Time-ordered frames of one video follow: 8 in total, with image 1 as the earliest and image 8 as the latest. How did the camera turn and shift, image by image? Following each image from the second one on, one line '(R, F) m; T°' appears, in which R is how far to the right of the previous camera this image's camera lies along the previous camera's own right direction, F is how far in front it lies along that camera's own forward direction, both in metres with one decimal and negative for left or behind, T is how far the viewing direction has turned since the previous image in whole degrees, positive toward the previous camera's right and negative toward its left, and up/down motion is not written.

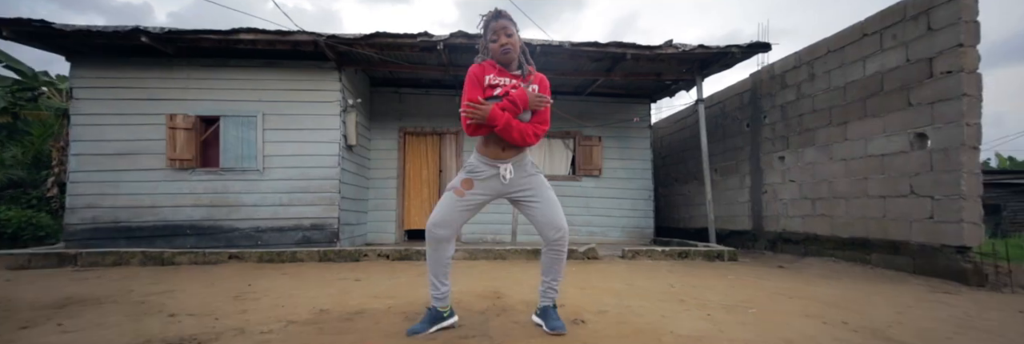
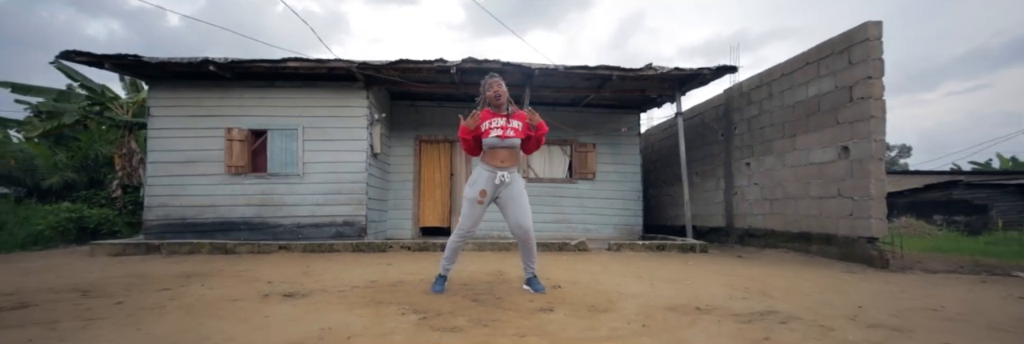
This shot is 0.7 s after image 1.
(+0.1, -0.9) m; -1°
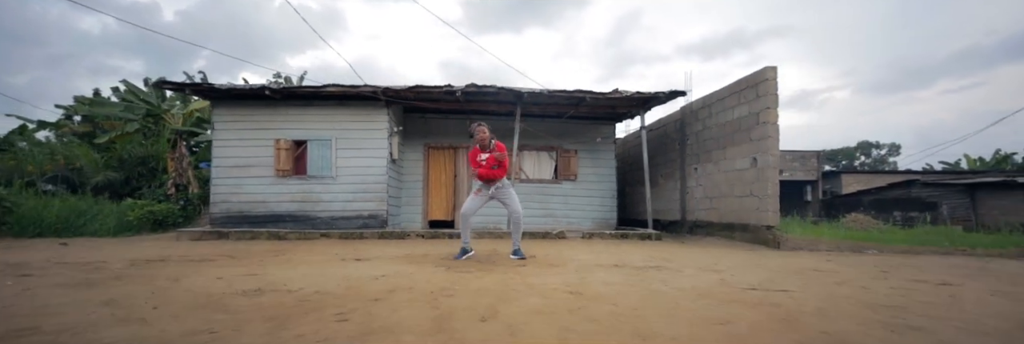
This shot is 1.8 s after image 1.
(+0.1, -1.6) m; 0°
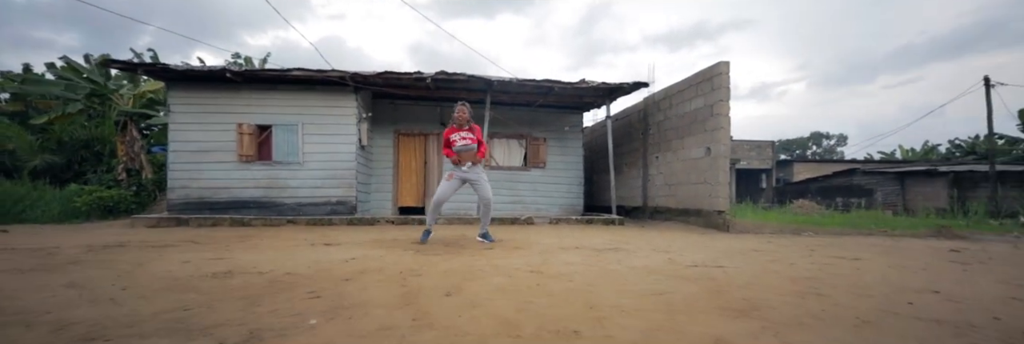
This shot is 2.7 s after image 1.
(0.0, -0.2) m; +4°
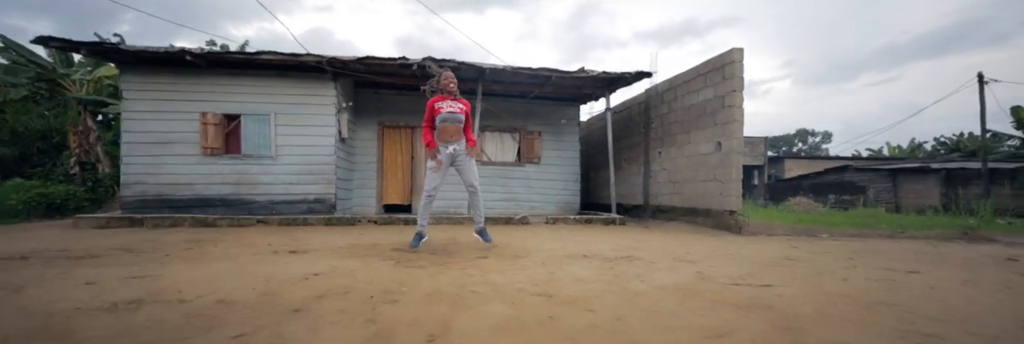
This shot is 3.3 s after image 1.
(-0.1, +0.6) m; +2°
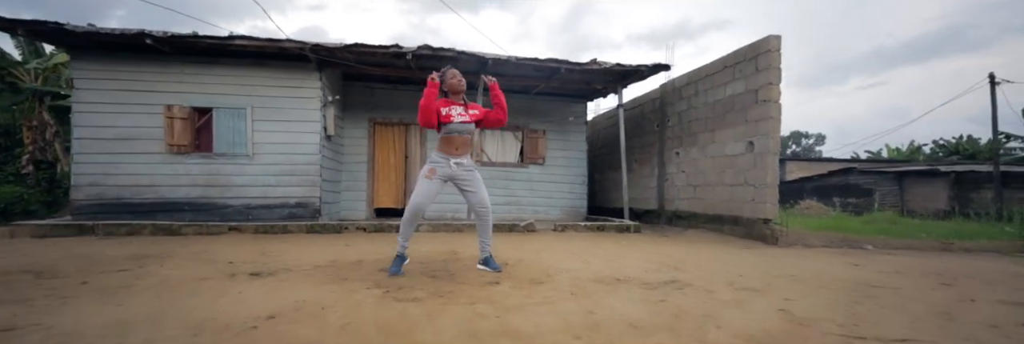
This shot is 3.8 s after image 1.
(-0.2, +0.7) m; +1°
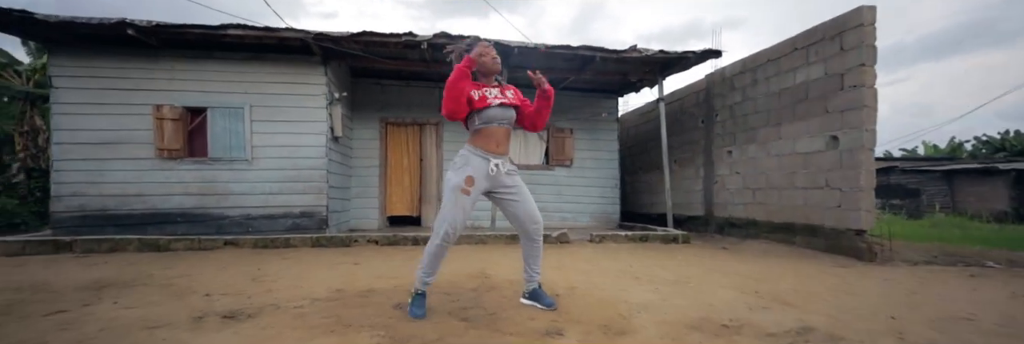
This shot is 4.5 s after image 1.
(-0.3, +0.8) m; -2°
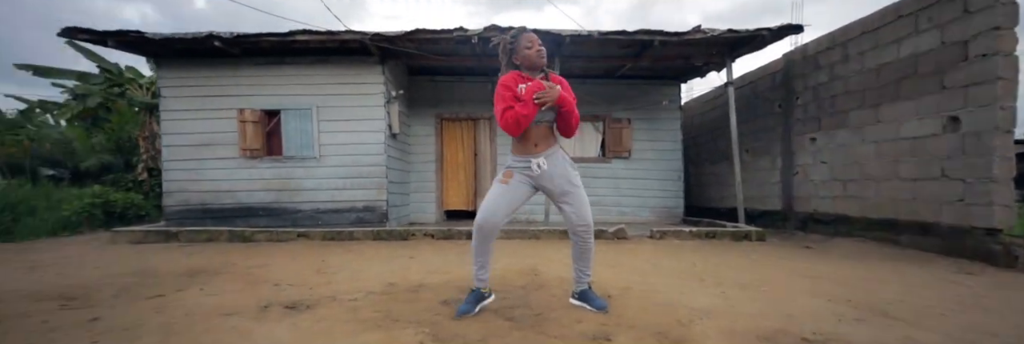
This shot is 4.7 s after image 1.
(+0.1, +0.1) m; -8°
